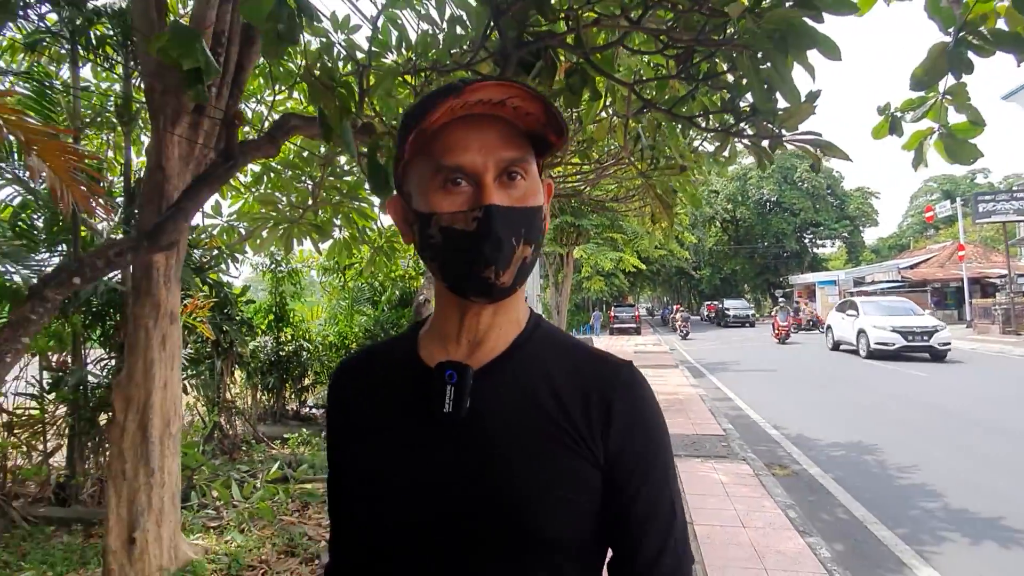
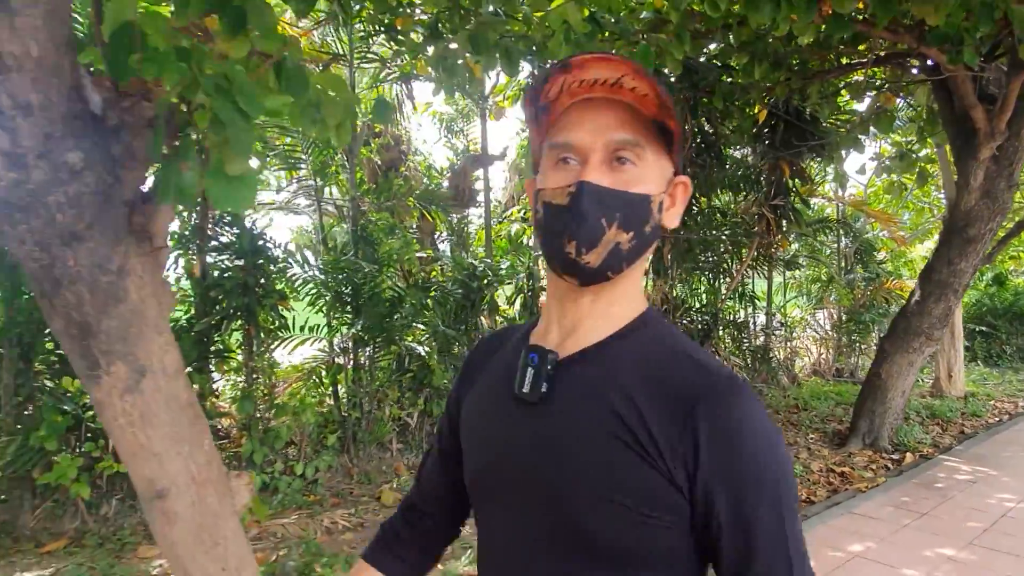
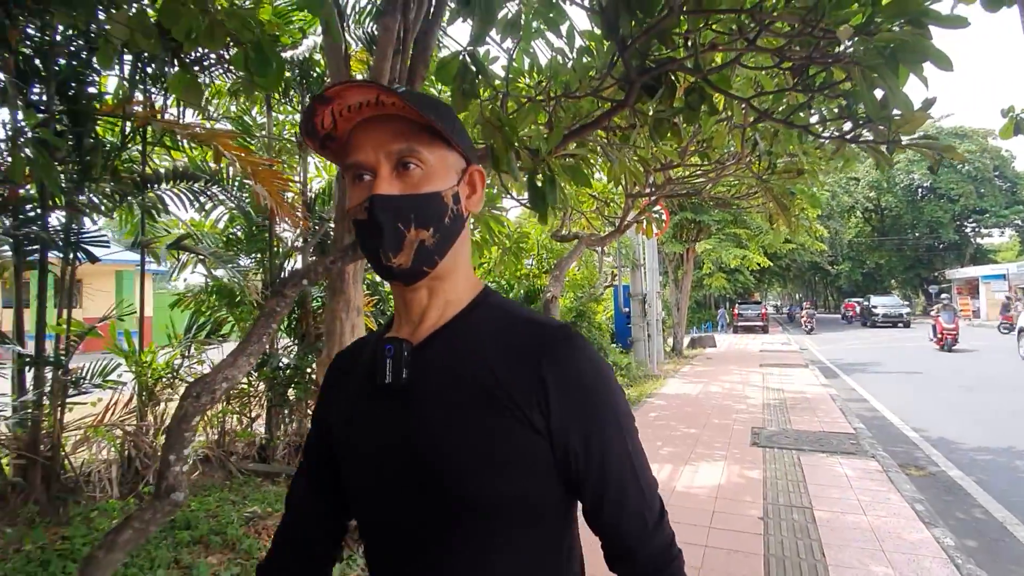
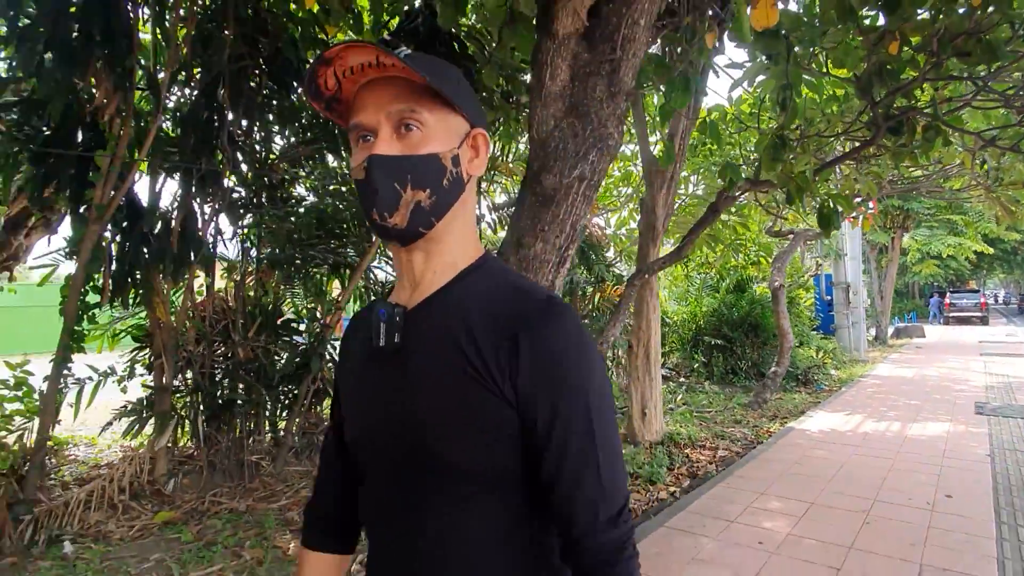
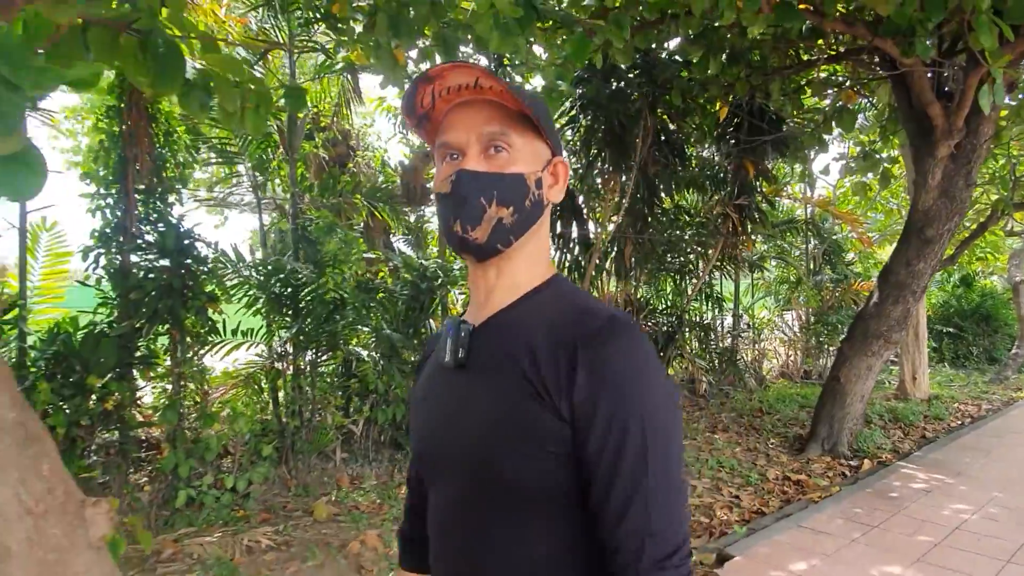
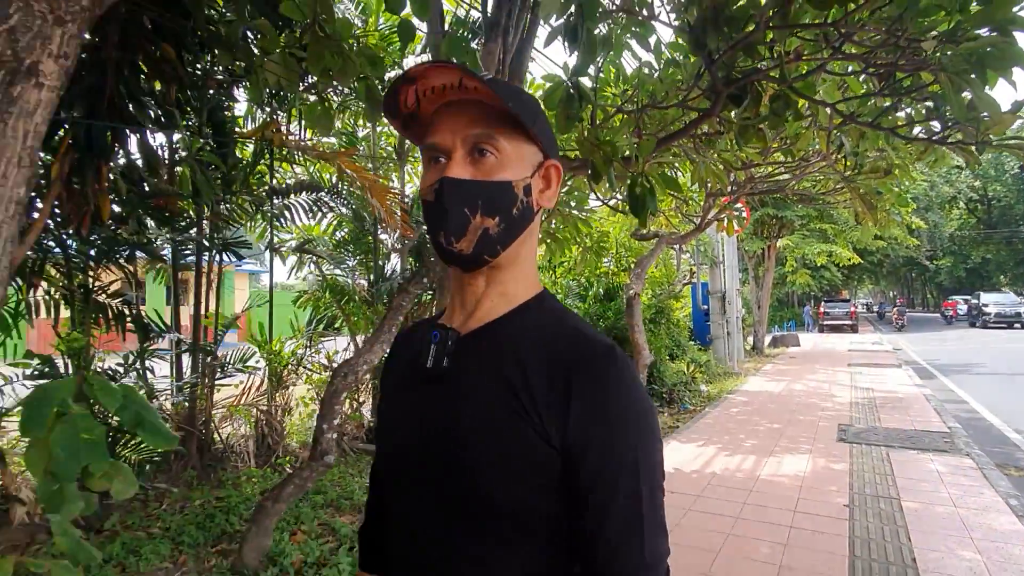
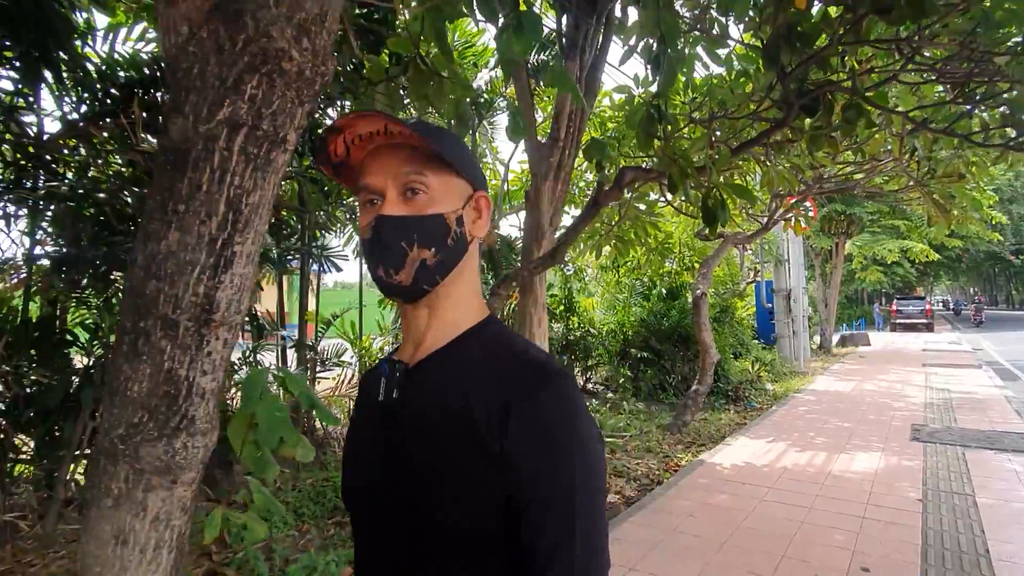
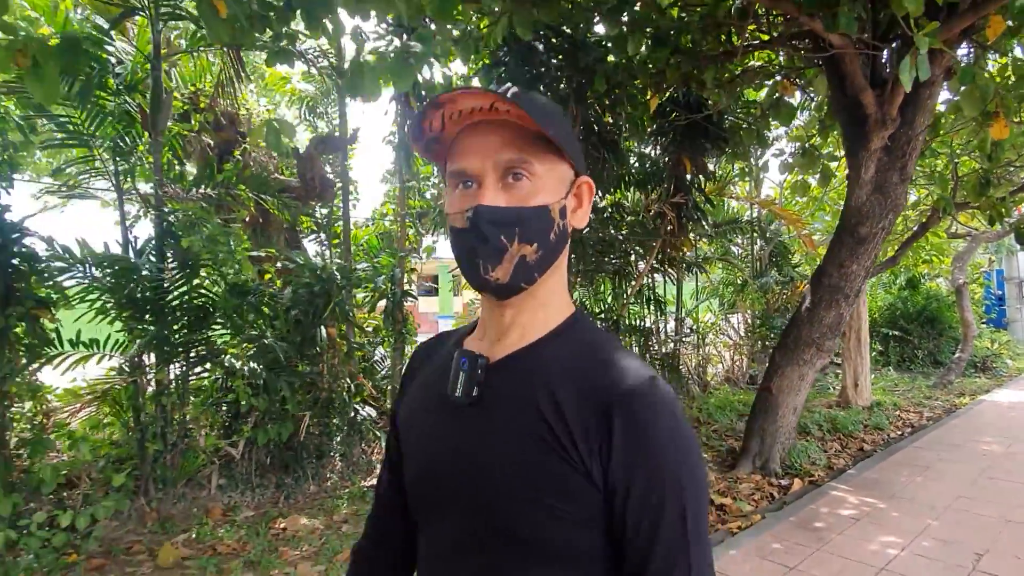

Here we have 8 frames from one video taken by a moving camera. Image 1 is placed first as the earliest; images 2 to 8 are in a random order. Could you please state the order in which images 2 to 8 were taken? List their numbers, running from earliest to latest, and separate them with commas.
3, 6, 7, 4, 8, 5, 2
